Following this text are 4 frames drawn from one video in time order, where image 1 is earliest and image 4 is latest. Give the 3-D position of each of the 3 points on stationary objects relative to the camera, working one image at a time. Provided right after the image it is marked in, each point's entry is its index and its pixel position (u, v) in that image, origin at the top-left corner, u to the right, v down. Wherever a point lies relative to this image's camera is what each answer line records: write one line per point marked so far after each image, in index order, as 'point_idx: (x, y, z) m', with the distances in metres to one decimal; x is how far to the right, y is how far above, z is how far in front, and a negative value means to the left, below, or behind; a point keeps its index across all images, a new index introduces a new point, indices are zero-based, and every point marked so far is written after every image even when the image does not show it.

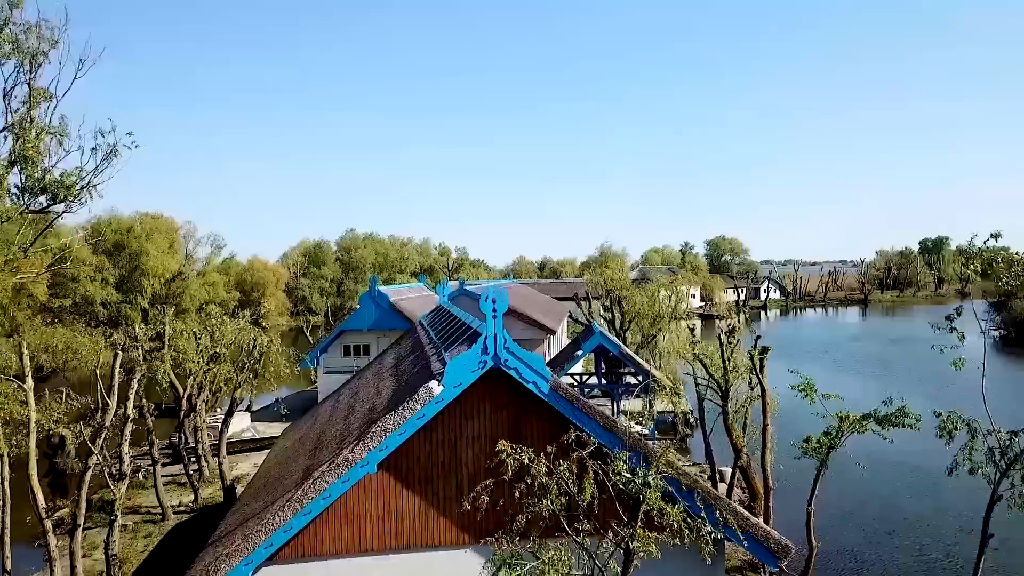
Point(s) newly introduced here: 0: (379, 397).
0: (-1.8, -1.5, +9.2) m
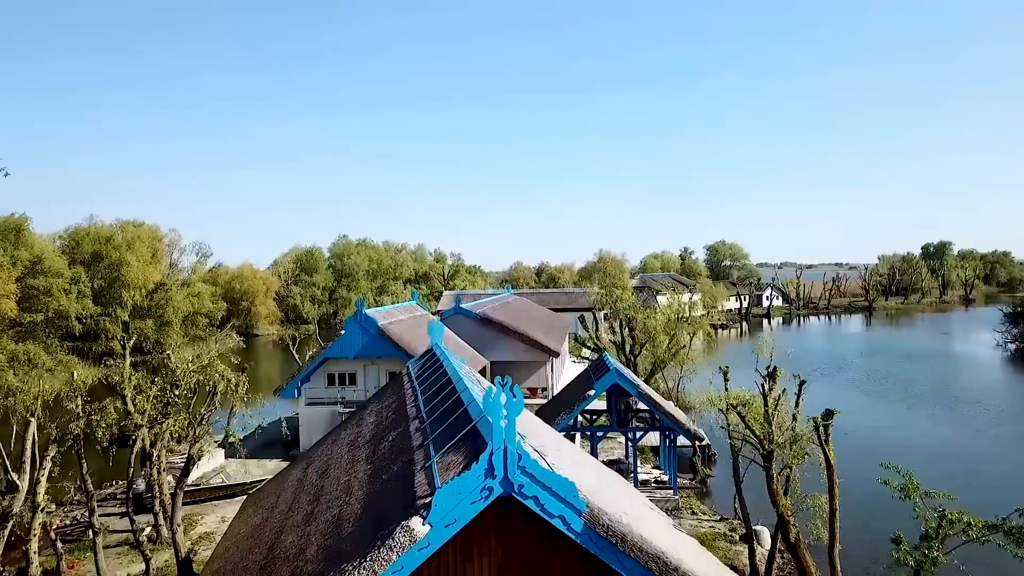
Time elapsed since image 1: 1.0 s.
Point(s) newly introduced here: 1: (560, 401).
0: (-1.7, -2.2, +7.0) m
1: (+1.2, -2.9, +17.3) m
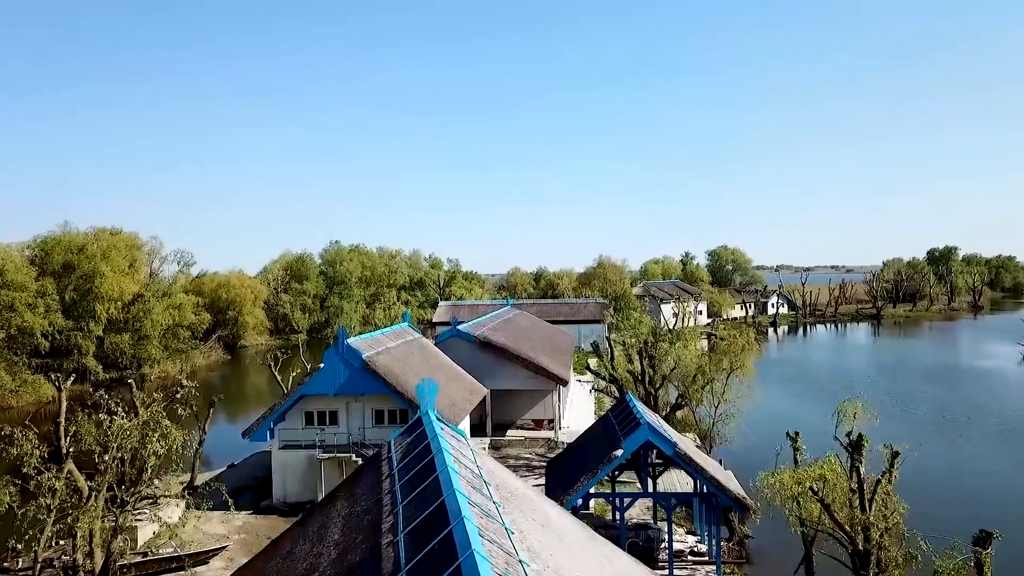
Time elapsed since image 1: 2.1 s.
0: (-1.5, -2.9, +4.2) m
1: (+1.4, -3.7, +14.5) m
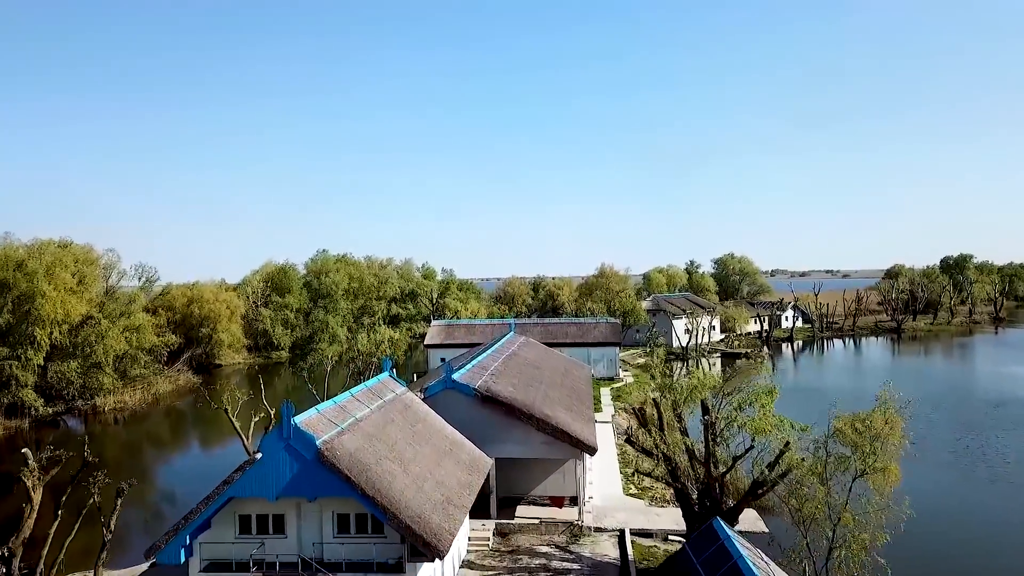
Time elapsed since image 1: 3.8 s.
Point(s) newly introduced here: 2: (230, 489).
0: (-1.0, -3.9, -1.4) m
1: (+1.8, -4.7, +8.9) m
2: (-5.6, -3.9, +13.2) m
